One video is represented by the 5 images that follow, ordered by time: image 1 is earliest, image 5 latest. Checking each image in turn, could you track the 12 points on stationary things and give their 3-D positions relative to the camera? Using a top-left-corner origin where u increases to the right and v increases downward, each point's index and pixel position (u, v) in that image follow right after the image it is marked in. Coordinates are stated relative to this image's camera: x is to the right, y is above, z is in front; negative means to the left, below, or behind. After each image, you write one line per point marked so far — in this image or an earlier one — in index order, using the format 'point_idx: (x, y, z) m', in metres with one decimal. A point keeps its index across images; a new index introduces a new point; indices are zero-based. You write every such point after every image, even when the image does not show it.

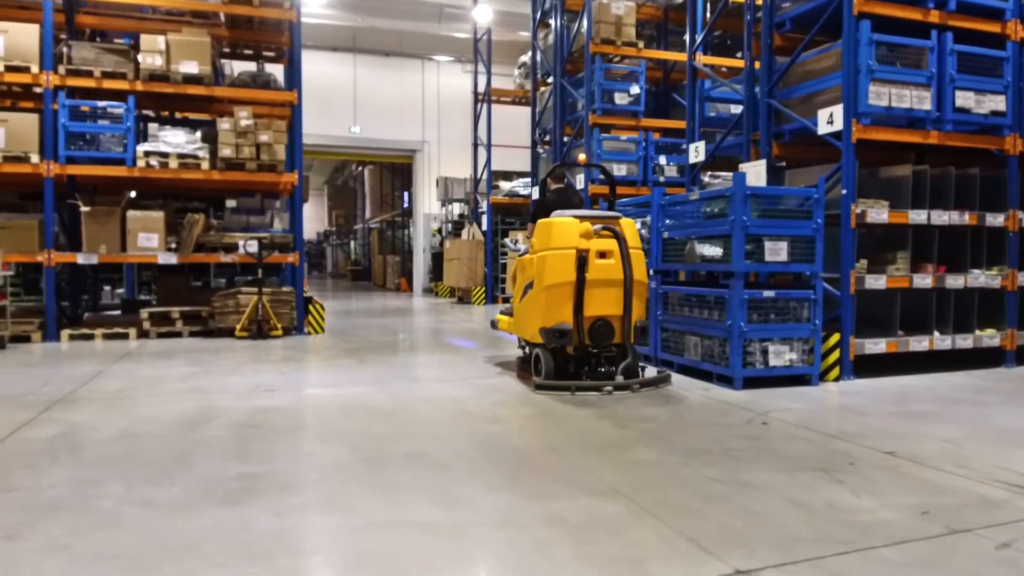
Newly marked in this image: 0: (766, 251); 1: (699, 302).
0: (+1.9, +0.3, +5.5) m
1: (+1.5, -0.1, +5.9) m
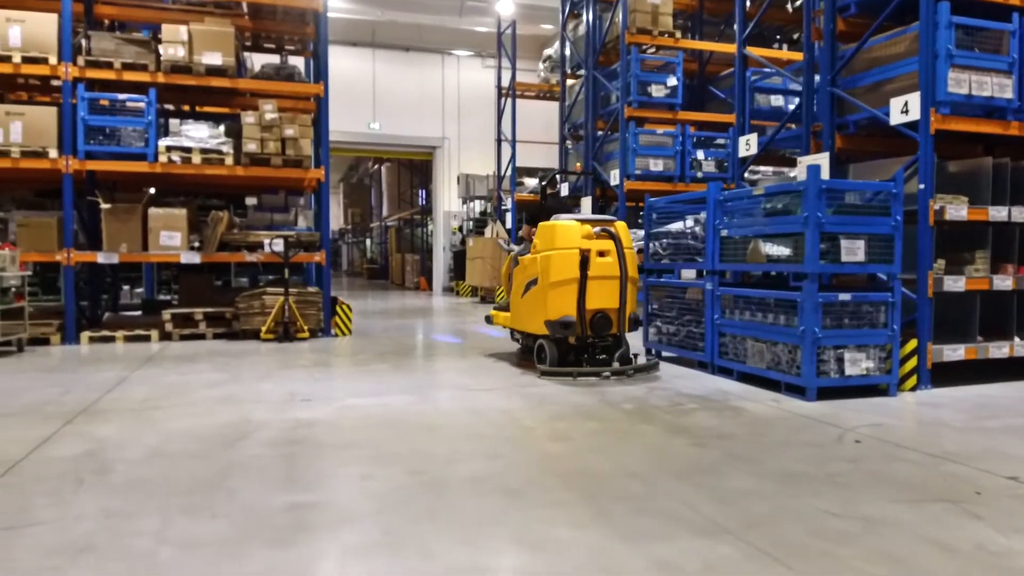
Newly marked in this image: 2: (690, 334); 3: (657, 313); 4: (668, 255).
0: (+2.3, +0.3, +5.1) m
1: (+1.9, -0.1, +5.5) m
2: (+1.6, -0.4, +6.5) m
3: (+1.4, -0.2, +7.0) m
4: (+1.4, +0.3, +6.7) m
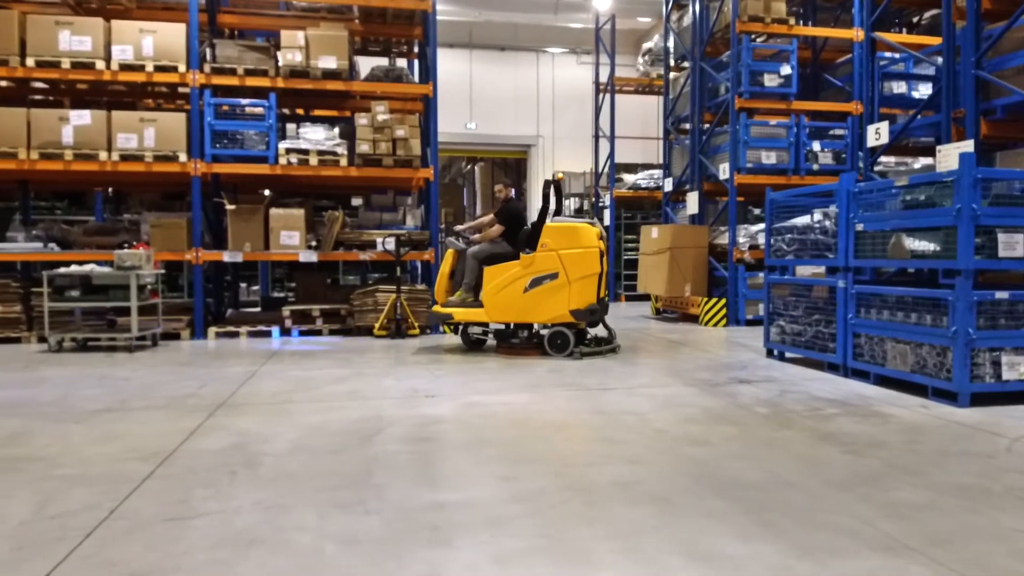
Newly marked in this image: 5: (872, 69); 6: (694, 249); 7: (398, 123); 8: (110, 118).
0: (+3.1, +0.3, +4.7) m
1: (+2.7, -0.1, +5.1) m
2: (+2.5, -0.4, +6.2) m
3: (+2.4, -0.2, +6.7) m
4: (+2.4, +0.3, +6.4) m
5: (+3.5, +2.1, +7.2) m
6: (+2.5, +0.5, +10.1) m
7: (-1.3, +1.9, +8.8) m
8: (-4.4, +1.9, +8.1) m
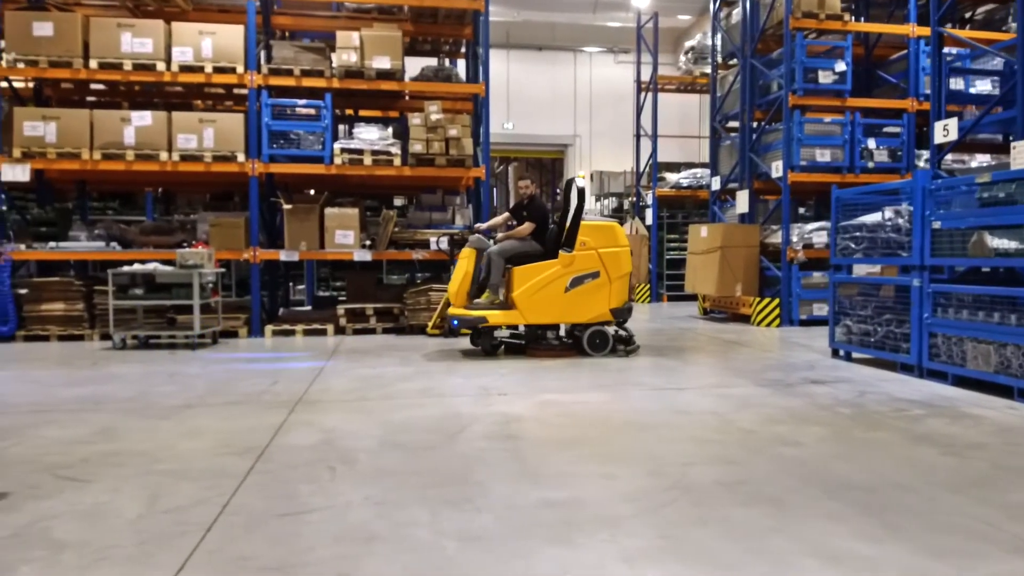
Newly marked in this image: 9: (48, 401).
0: (+3.5, +0.3, +4.6) m
1: (+3.2, -0.1, +5.0) m
2: (+3.1, -0.4, +6.0) m
3: (+3.0, -0.2, +6.6) m
4: (+3.0, +0.3, +6.3) m
5: (+4.0, +2.1, +7.0) m
6: (+3.1, +0.5, +10.0) m
7: (-0.7, +2.0, +8.8) m
8: (-3.8, +1.9, +8.3) m
9: (-3.1, -0.8, +4.9) m
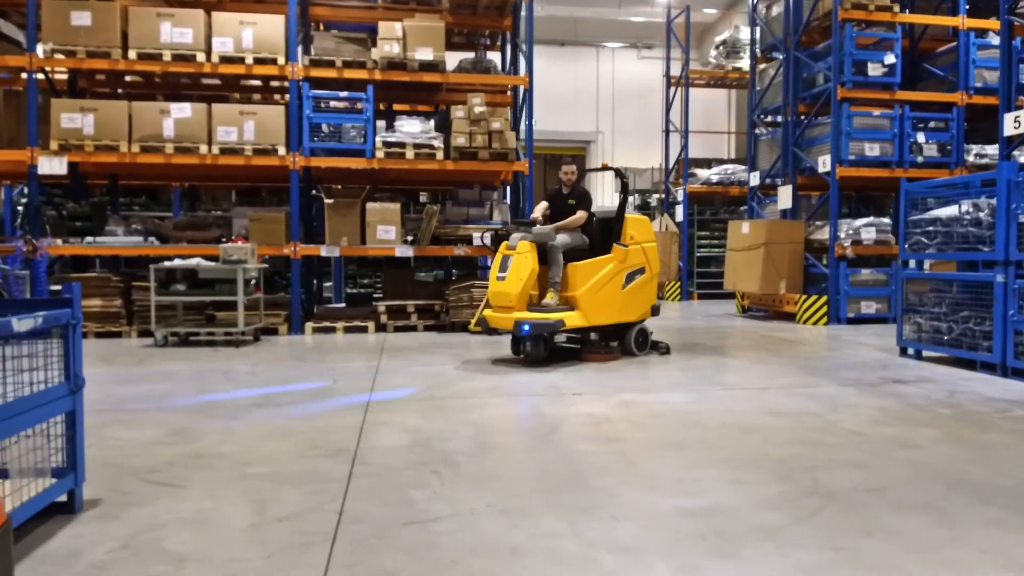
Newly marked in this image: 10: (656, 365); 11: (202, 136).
0: (+4.0, +0.3, +4.3) m
1: (+3.7, -0.1, +4.8) m
2: (+3.6, -0.3, +5.8) m
3: (+3.5, -0.2, +6.4) m
4: (+3.5, +0.4, +6.1) m
5: (+4.5, +2.1, +6.8) m
6: (+3.7, +0.6, +9.8) m
7: (-0.2, +2.0, +8.6) m
8: (-3.3, +1.9, +8.1) m
9: (-2.6, -0.7, +4.8) m
10: (+1.3, -0.7, +6.5) m
11: (-3.4, +1.6, +8.0) m
